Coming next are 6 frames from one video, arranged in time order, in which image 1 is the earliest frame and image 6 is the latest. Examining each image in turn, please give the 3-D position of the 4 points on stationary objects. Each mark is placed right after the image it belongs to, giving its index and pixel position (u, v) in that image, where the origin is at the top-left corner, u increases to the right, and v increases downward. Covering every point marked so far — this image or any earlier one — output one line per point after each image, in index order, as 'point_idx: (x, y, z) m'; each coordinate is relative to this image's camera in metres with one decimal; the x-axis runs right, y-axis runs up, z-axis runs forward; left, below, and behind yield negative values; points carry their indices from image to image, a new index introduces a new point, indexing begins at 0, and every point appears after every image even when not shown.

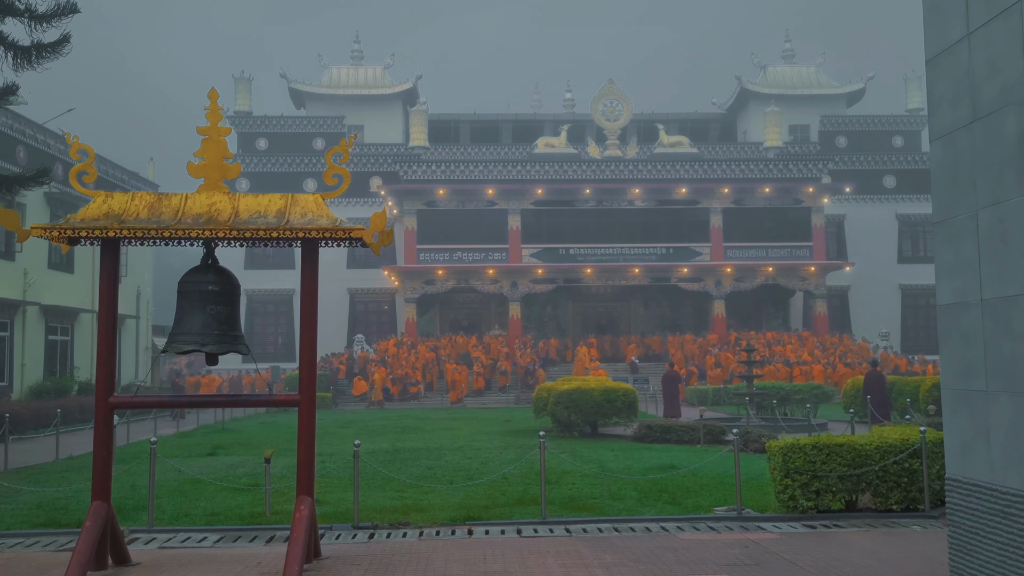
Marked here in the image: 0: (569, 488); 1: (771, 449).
0: (+0.6, -2.1, +8.7) m
1: (+2.2, -1.4, +7.3) m
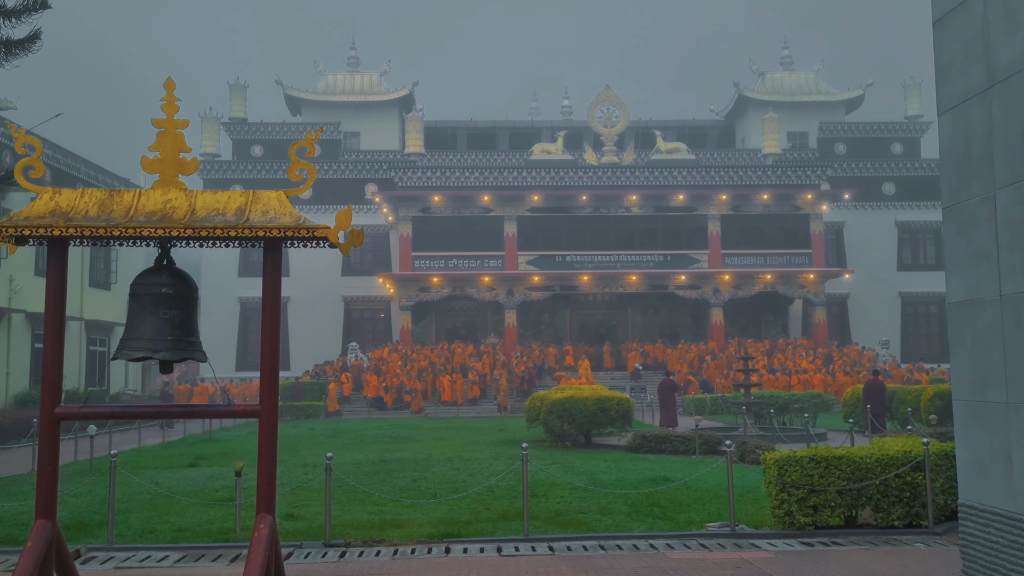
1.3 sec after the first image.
0: (+0.4, -2.1, +8.4) m
1: (+2.1, -1.4, +7.0) m
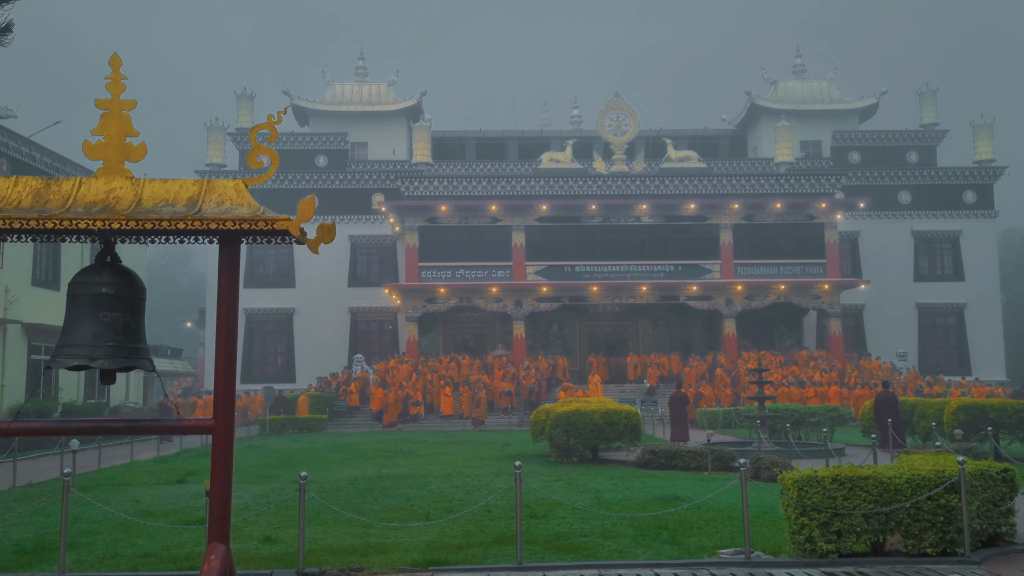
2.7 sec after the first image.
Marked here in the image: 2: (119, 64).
0: (+0.4, -2.2, +7.8) m
1: (+2.1, -1.5, +6.4) m
2: (-2.0, +1.2, +4.4) m
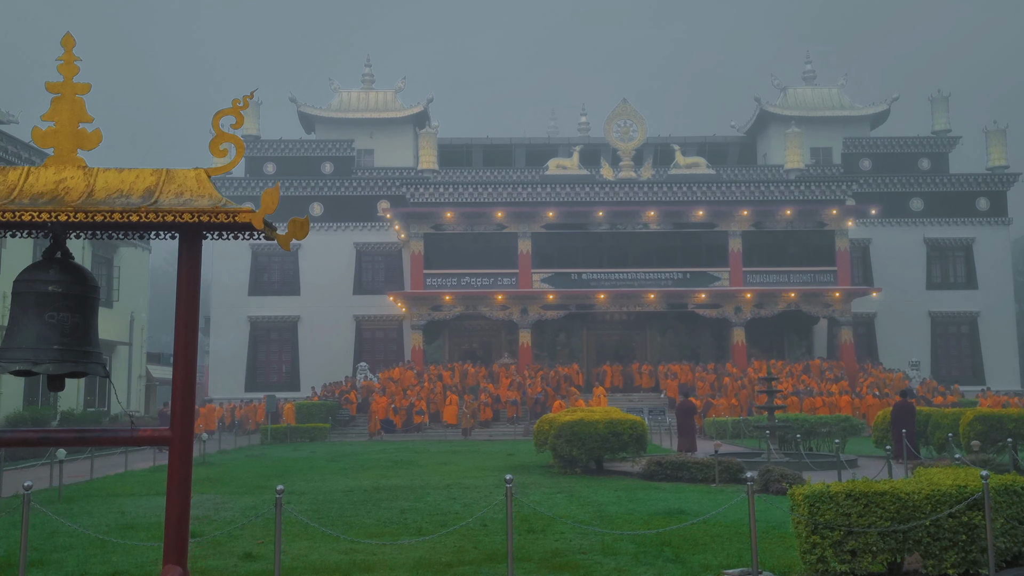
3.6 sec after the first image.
0: (+0.4, -2.2, +7.4) m
1: (+2.0, -1.5, +6.0) m
2: (-2.1, +1.2, +4.0) m
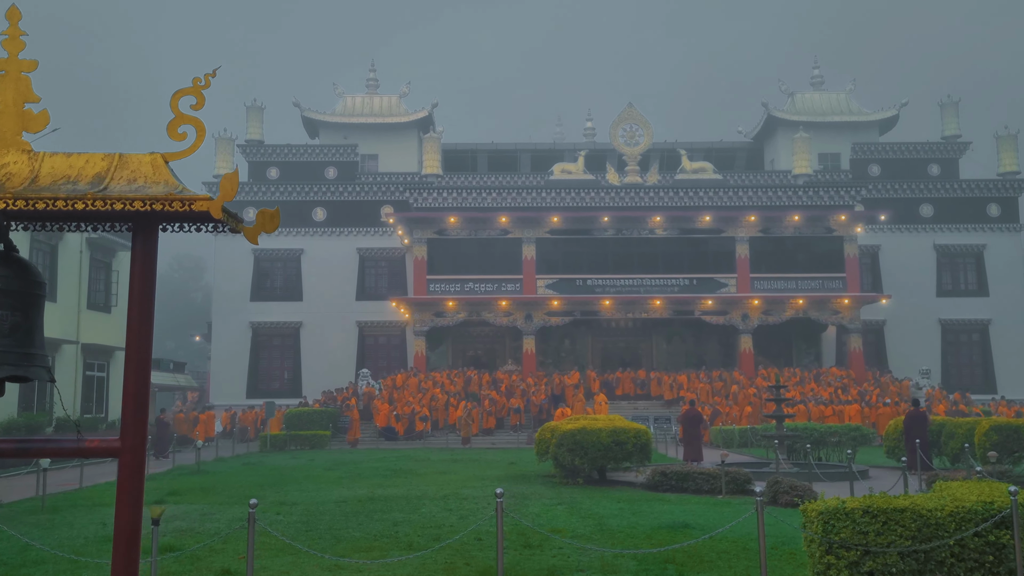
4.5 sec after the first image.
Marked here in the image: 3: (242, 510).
0: (+0.3, -2.2, +7.0) m
1: (+2.0, -1.5, +5.6) m
2: (-2.2, +1.2, +3.7) m
3: (-3.3, -2.7, +10.2) m
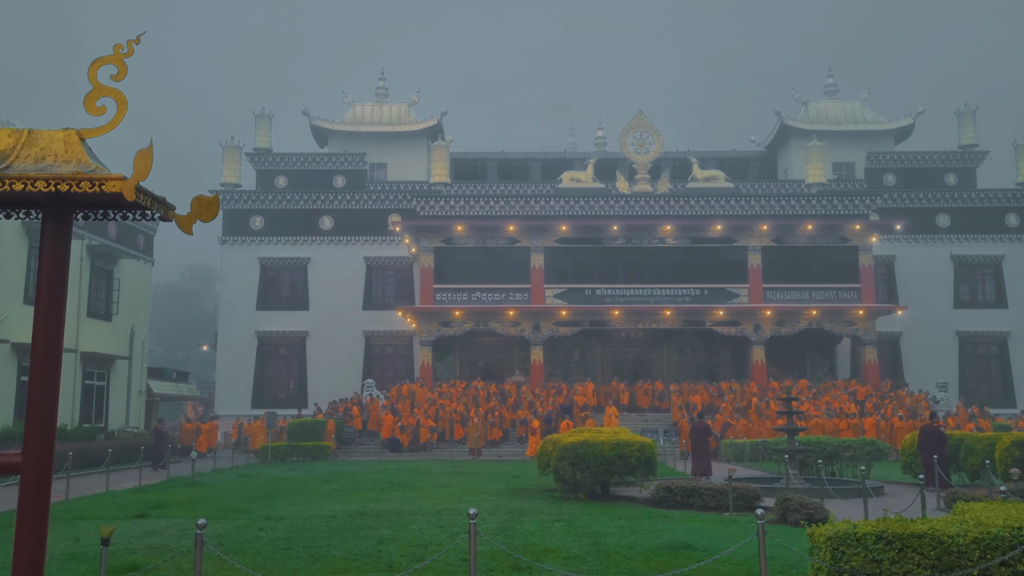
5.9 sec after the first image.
0: (+0.2, -2.3, +6.5) m
1: (+1.8, -1.5, +5.1) m
2: (-2.3, +1.2, +3.3) m
3: (-3.3, -2.7, +9.7) m
